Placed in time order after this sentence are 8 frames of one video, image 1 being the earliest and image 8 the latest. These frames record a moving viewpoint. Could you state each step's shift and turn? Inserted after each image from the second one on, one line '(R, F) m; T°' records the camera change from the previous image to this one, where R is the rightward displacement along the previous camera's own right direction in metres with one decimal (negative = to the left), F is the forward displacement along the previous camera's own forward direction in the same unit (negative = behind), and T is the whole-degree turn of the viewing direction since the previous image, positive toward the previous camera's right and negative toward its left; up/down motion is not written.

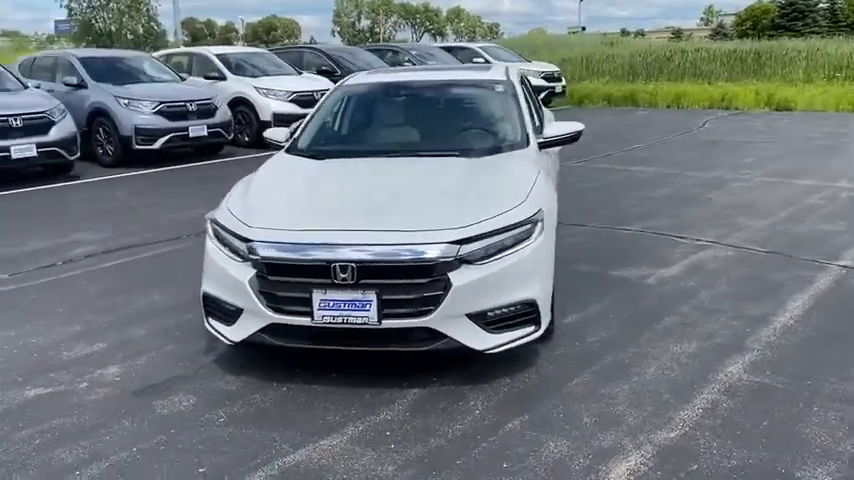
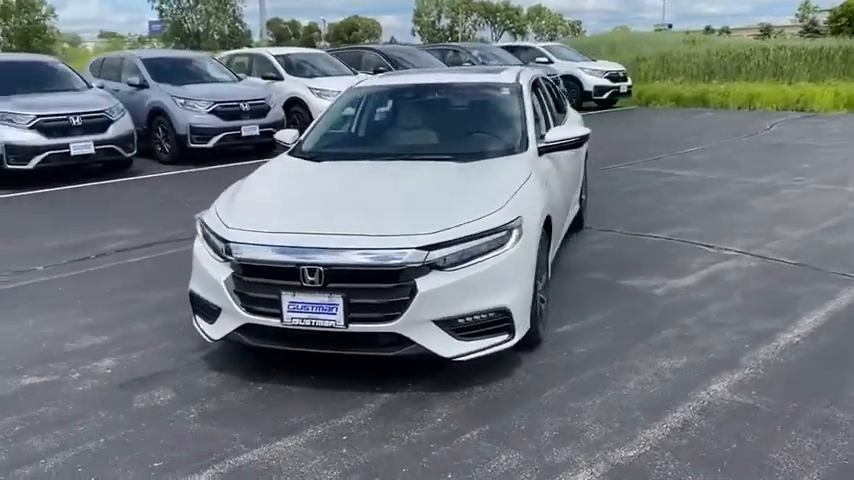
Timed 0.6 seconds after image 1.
(+0.6, 0.0) m; -6°
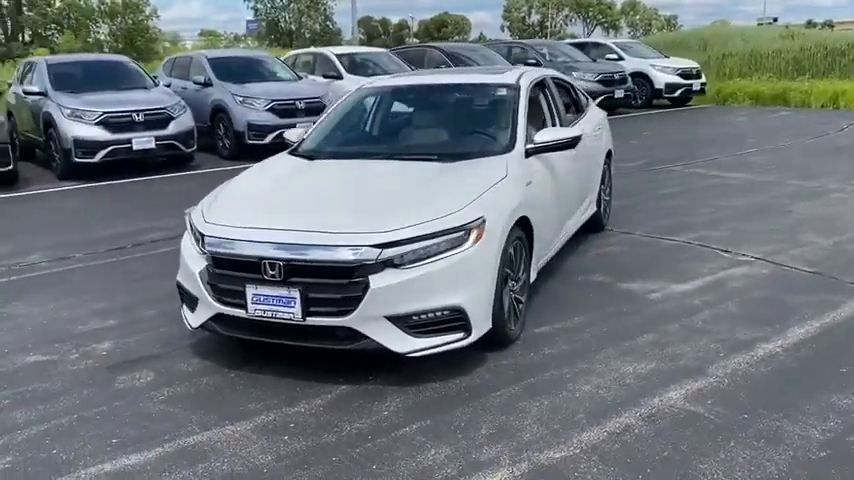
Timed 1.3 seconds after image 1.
(+0.7, -0.1) m; -7°
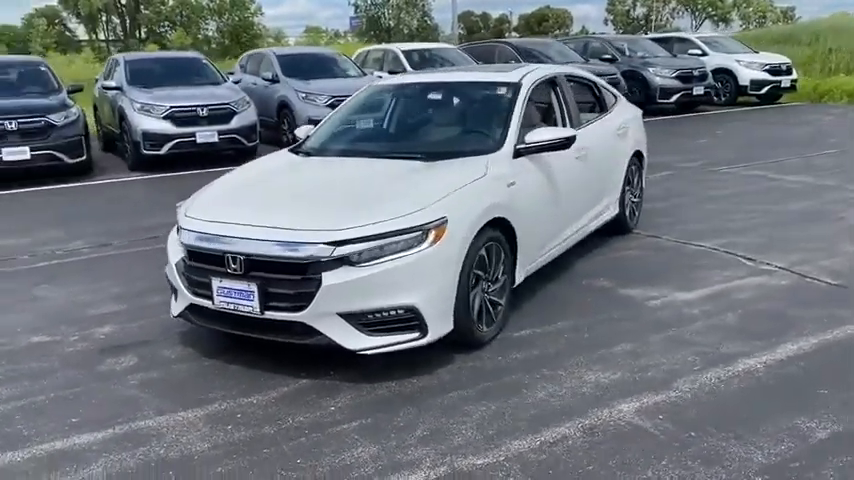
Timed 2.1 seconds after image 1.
(+0.8, 0.0) m; -7°
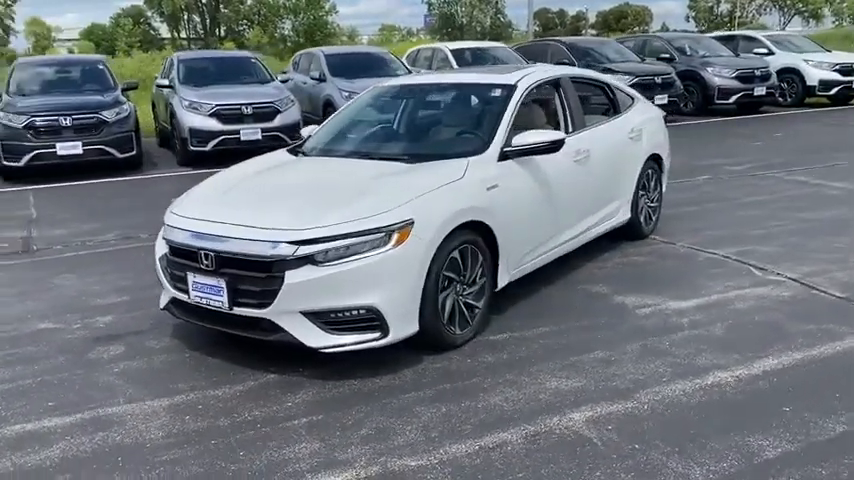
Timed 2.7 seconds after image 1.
(+0.6, 0.0) m; -5°
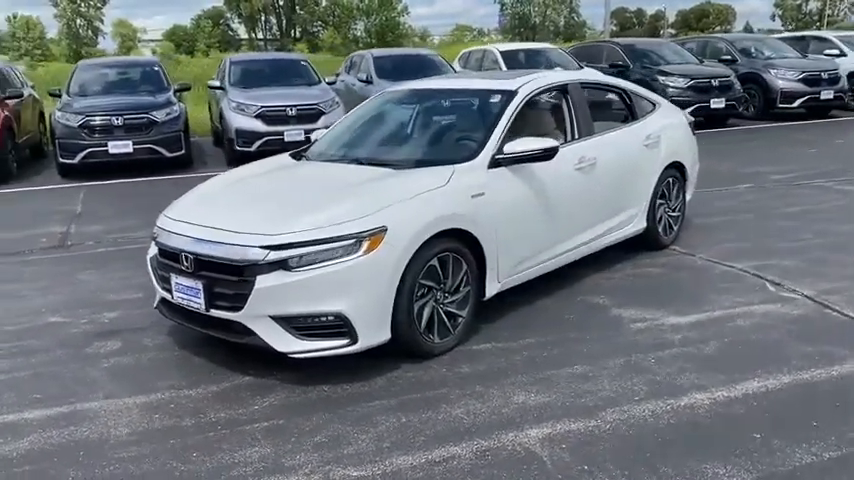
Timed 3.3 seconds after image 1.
(+0.6, +0.1) m; -5°
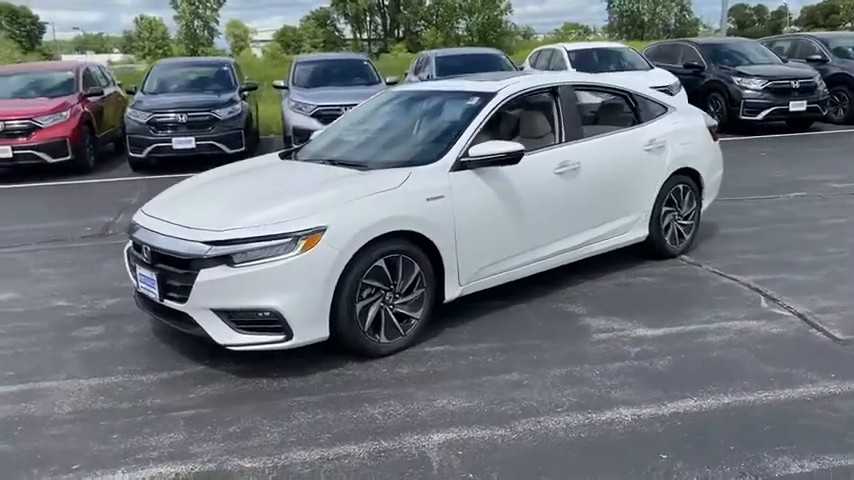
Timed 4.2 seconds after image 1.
(+1.0, 0.0) m; -8°
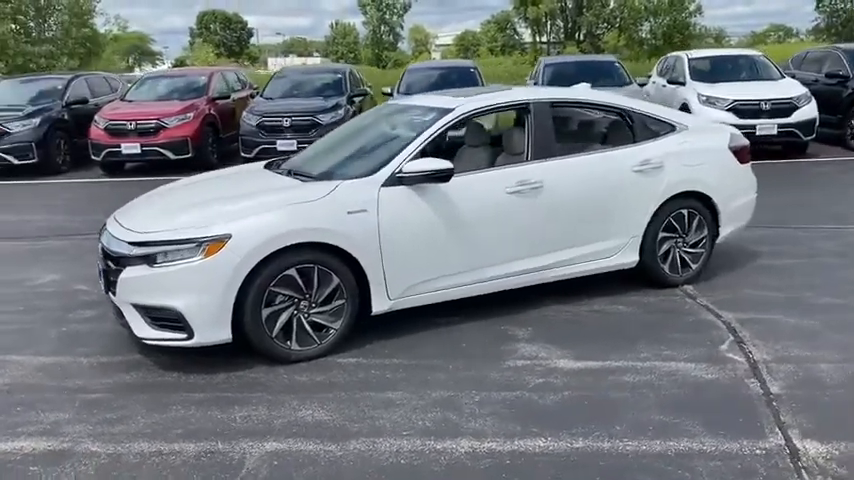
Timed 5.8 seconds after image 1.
(+1.7, +0.2) m; -14°
